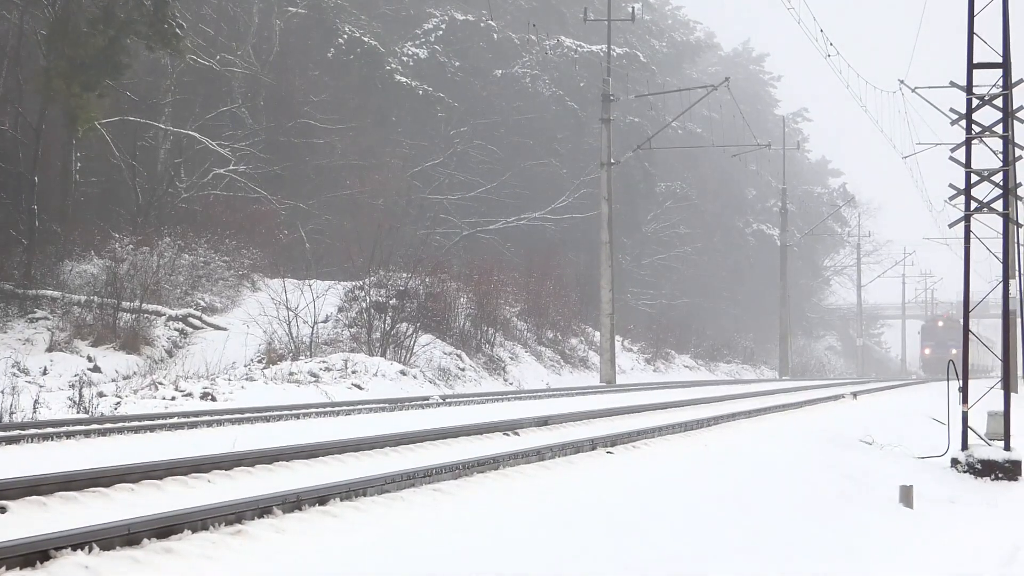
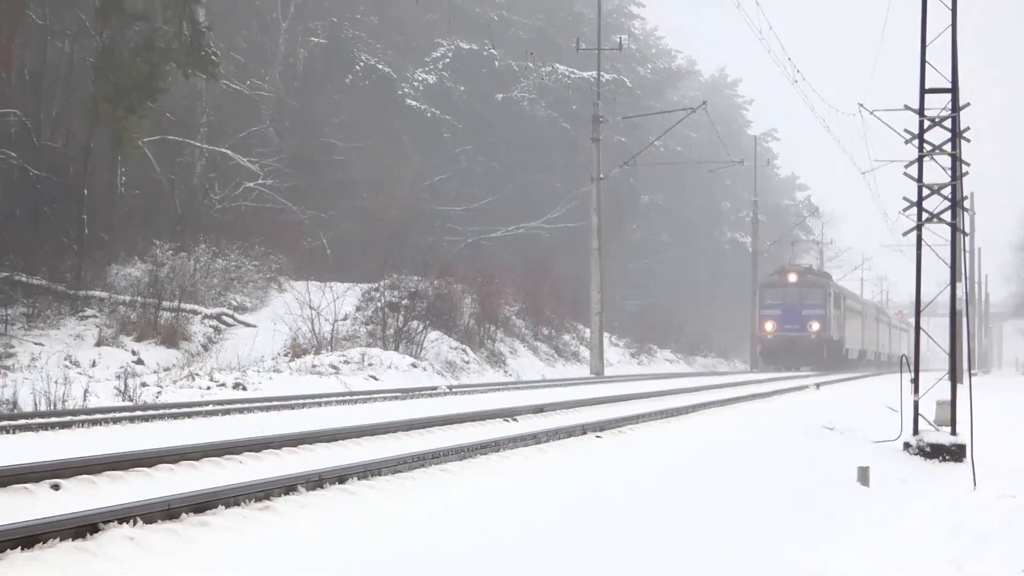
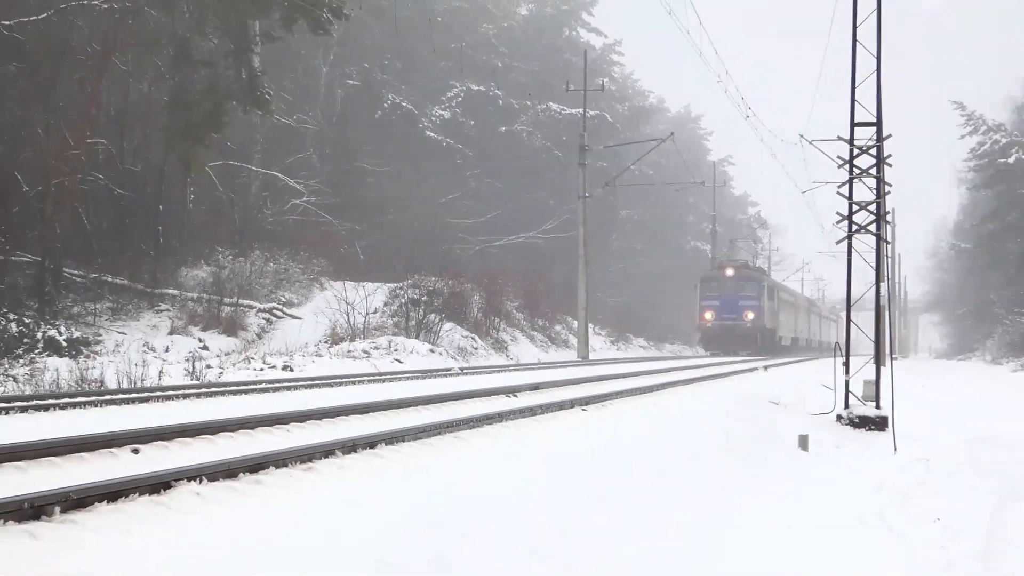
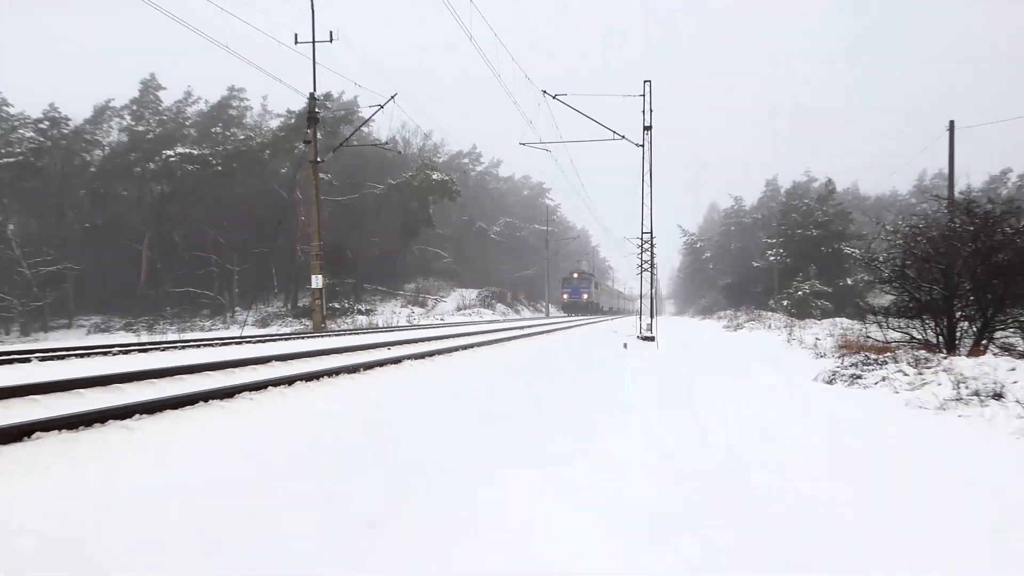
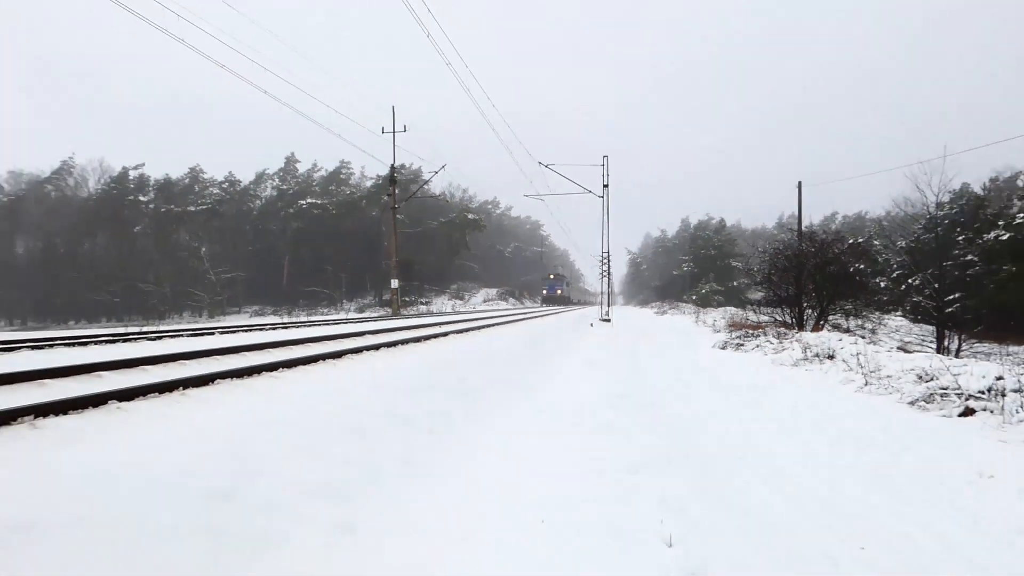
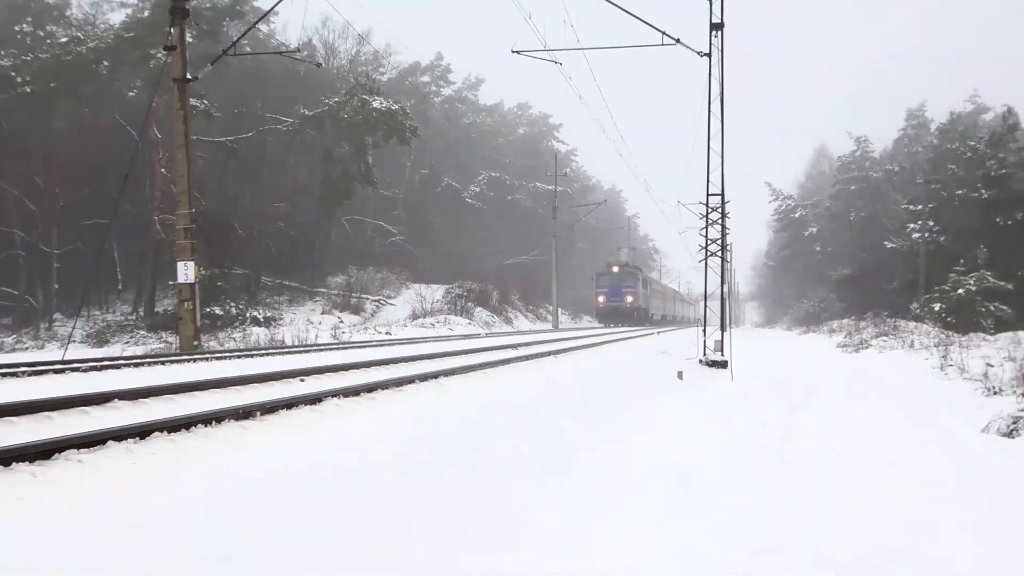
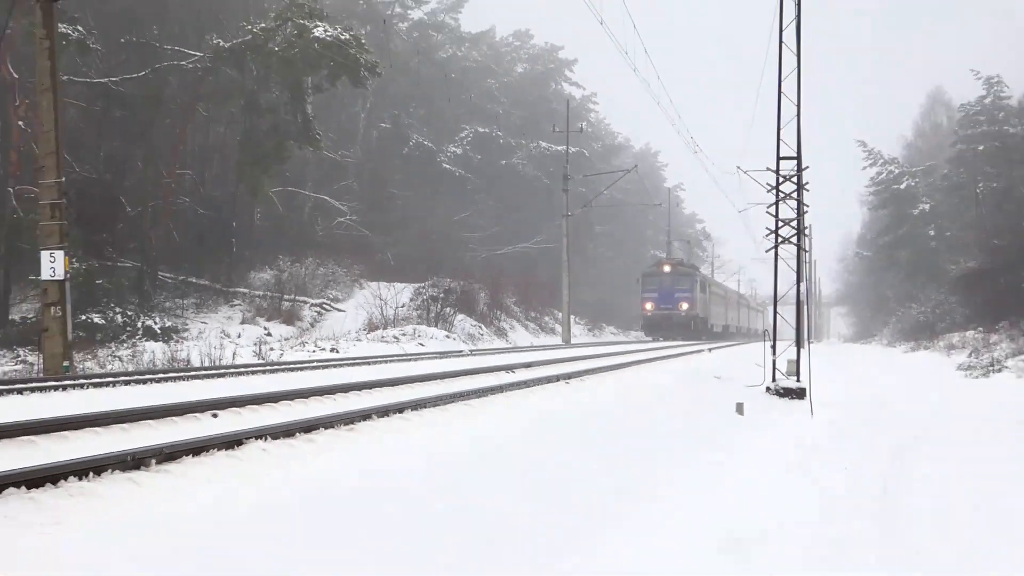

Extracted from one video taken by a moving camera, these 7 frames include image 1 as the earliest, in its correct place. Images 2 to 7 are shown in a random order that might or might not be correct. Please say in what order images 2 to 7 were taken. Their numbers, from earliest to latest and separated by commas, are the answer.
2, 3, 7, 6, 4, 5
